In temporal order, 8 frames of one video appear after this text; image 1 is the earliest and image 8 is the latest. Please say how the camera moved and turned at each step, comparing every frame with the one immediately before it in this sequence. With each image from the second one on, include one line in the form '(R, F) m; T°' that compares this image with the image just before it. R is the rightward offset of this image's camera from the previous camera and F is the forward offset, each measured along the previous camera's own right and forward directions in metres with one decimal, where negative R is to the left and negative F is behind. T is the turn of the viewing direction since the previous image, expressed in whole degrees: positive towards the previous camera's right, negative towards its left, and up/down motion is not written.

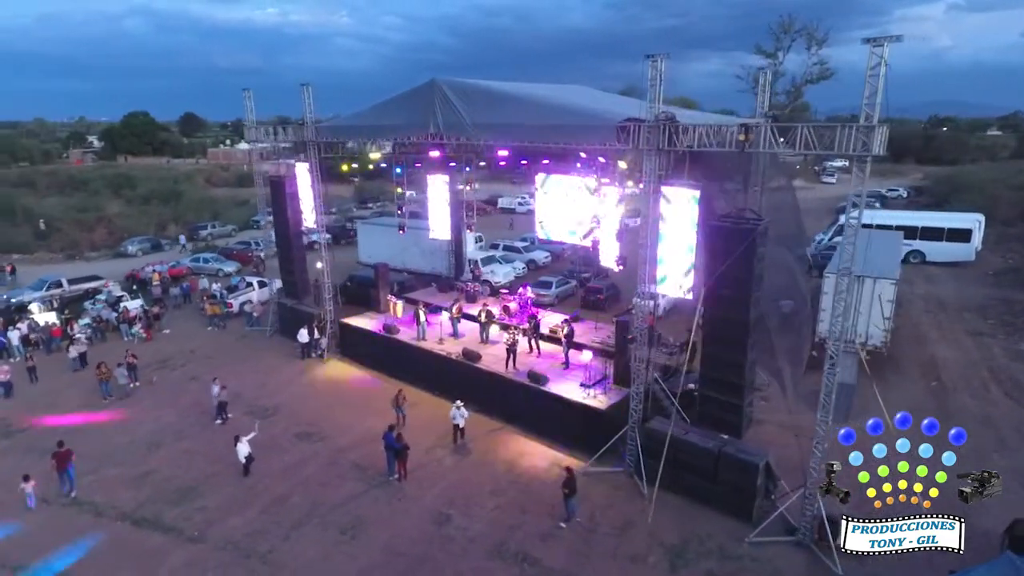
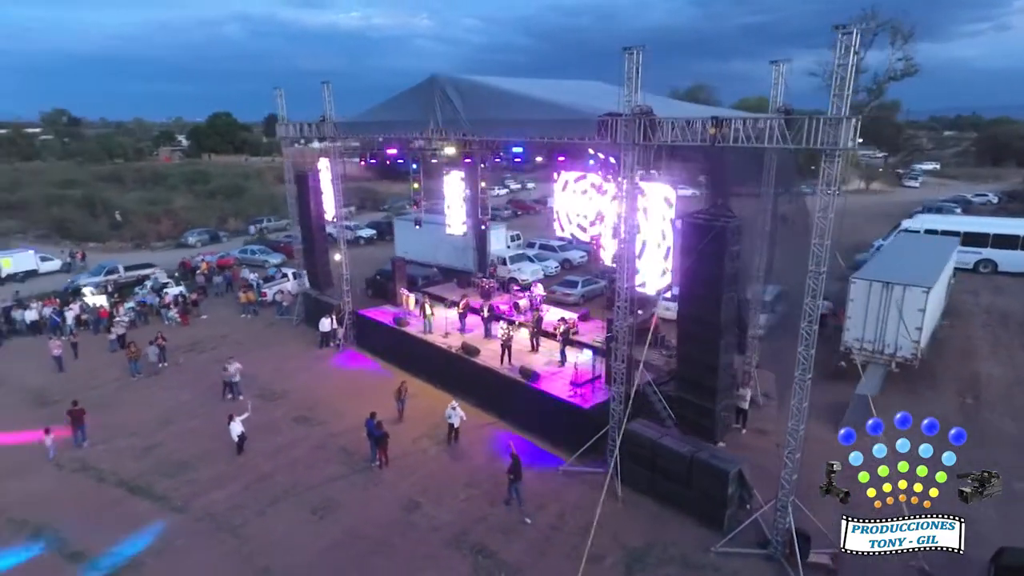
(+1.9, 0.0) m; -6°
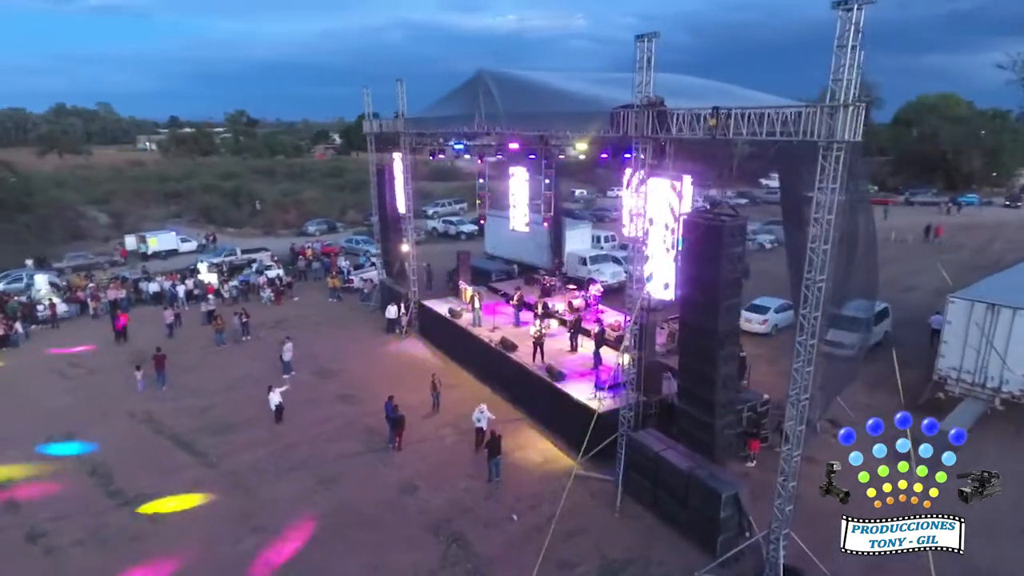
(+2.6, +0.3) m; -12°
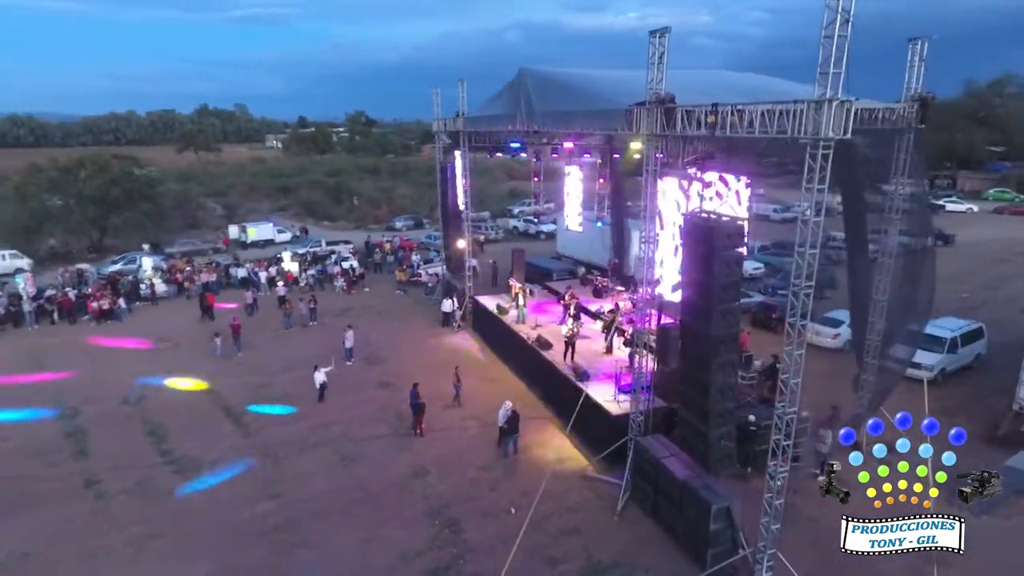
(+1.9, 0.0) m; -10°
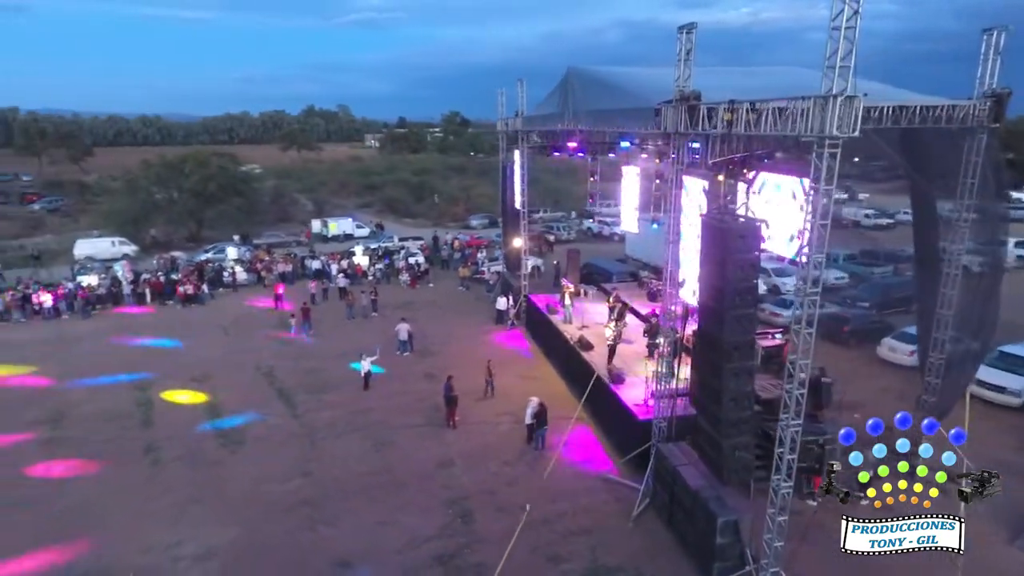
(+1.3, 0.0) m; -8°
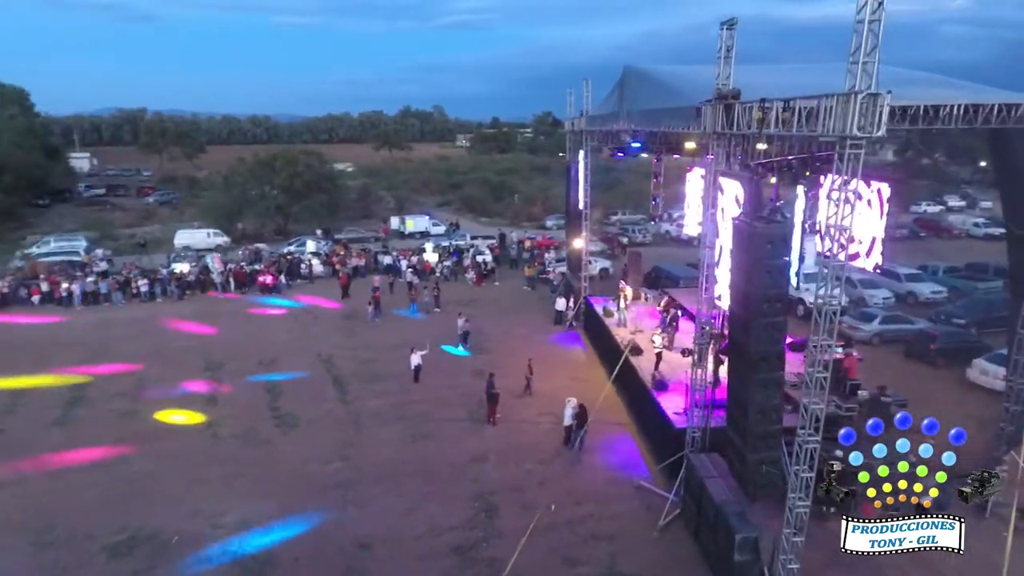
(+1.1, 0.0) m; -8°
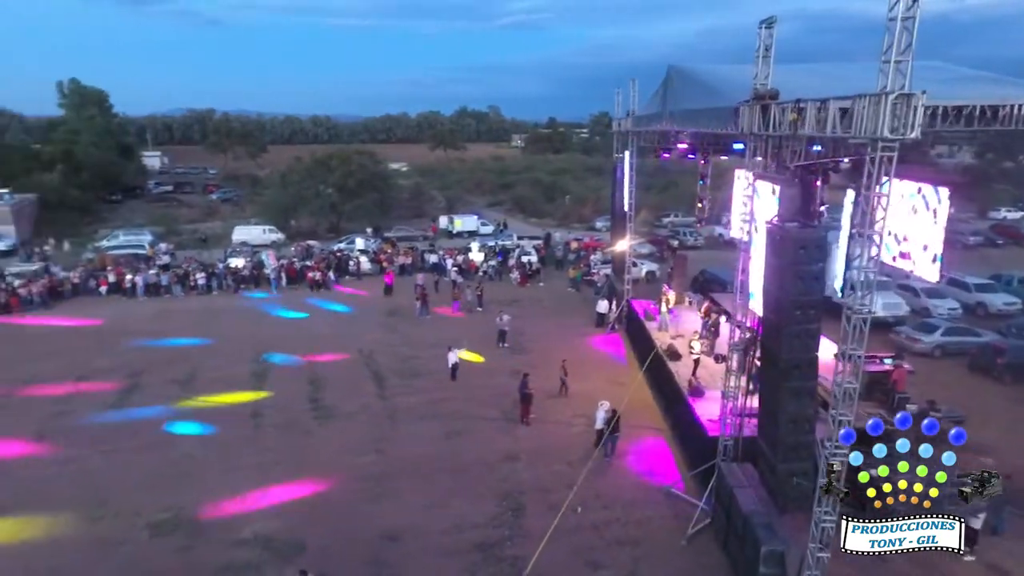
(+0.4, 0.0) m; -5°
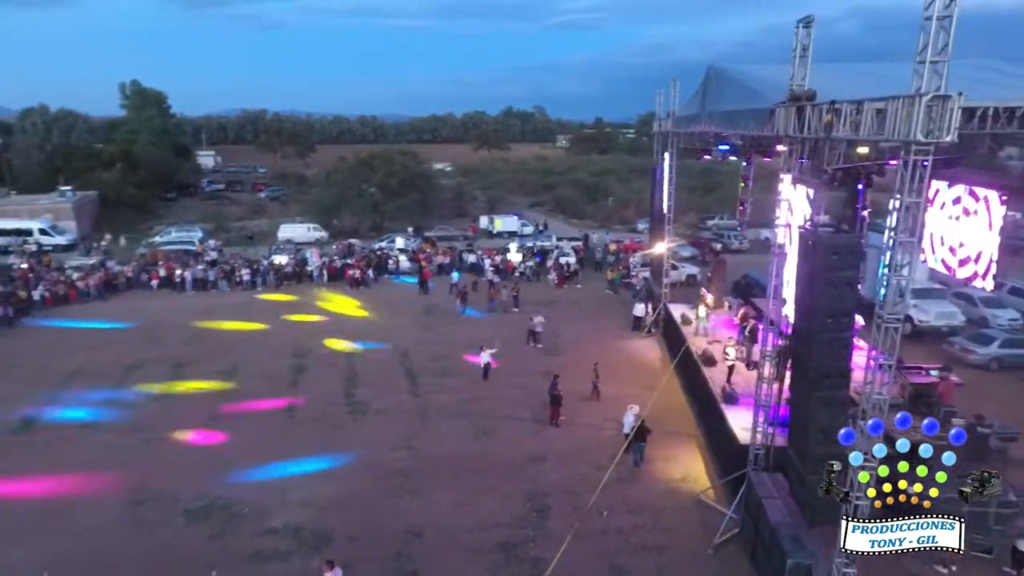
(+0.3, 0.0) m; -4°
